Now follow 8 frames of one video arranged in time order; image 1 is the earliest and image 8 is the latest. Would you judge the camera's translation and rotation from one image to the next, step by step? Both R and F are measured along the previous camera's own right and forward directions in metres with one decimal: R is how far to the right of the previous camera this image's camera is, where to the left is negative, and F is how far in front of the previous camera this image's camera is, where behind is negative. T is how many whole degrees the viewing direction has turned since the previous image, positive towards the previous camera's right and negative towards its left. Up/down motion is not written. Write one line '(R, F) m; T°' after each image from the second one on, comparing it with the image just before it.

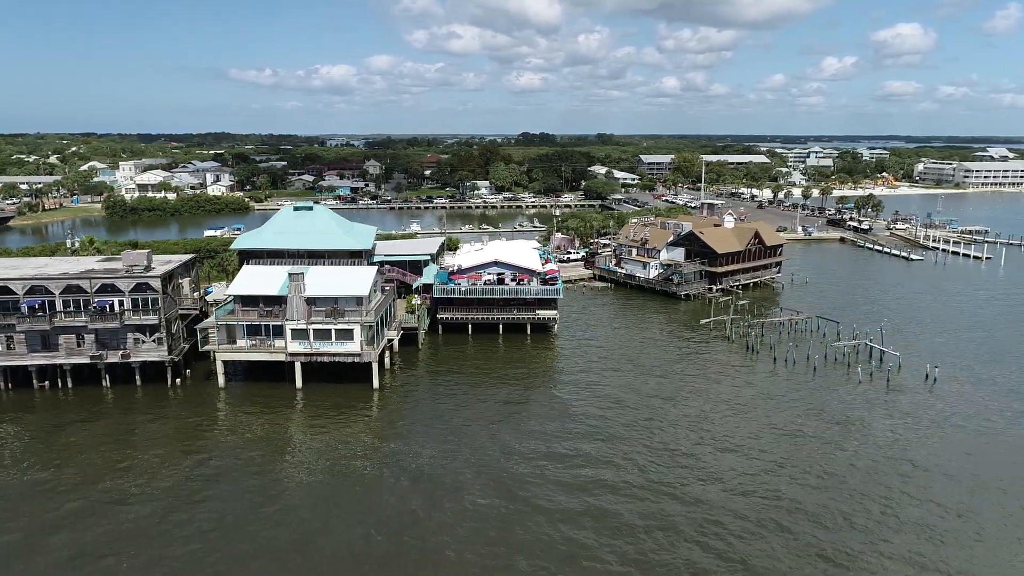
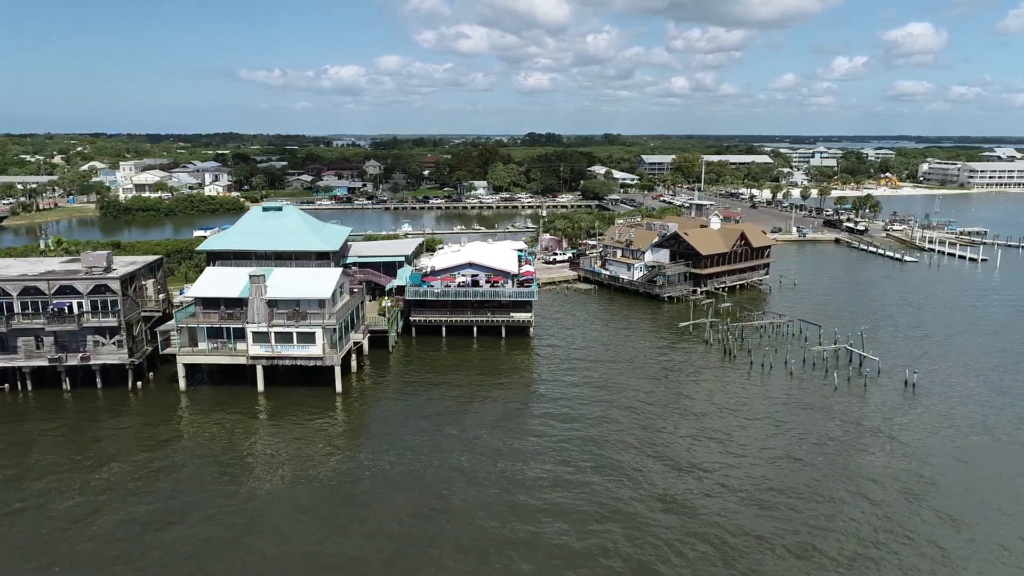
(+1.8, +0.6) m; -1°
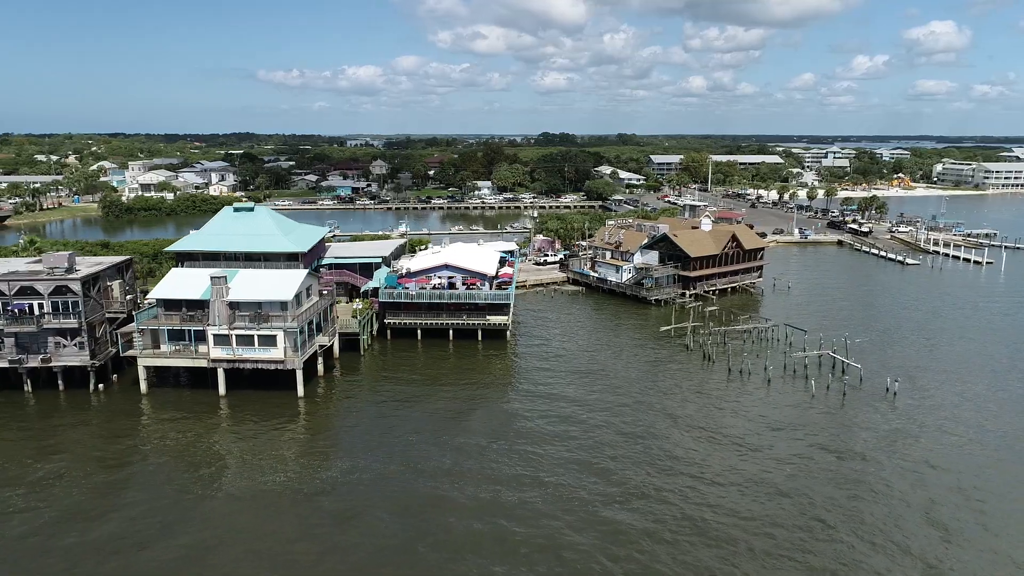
(+2.0, +0.8) m; -1°
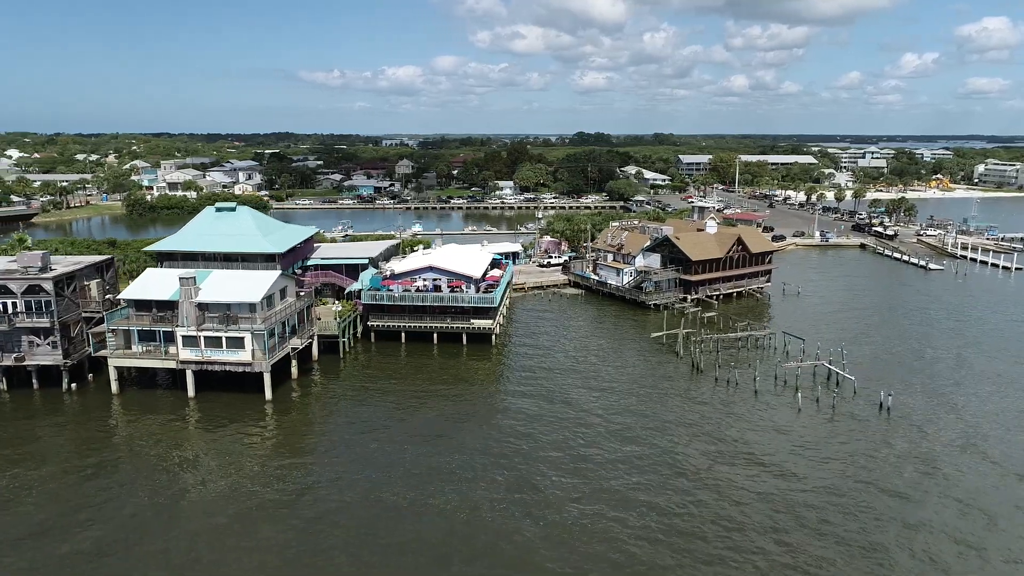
(+2.5, +1.0) m; -3°
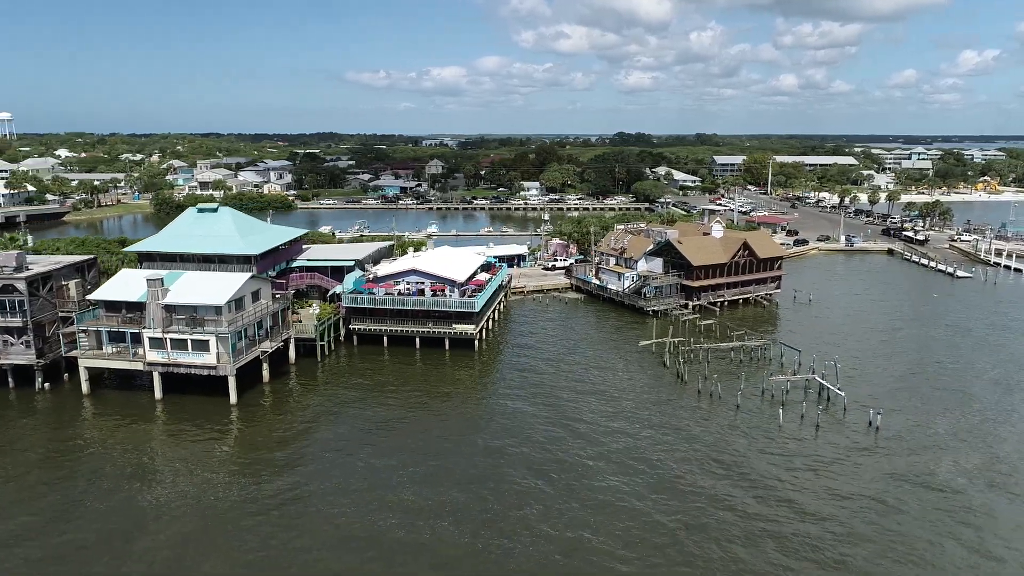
(+2.8, +1.1) m; -3°
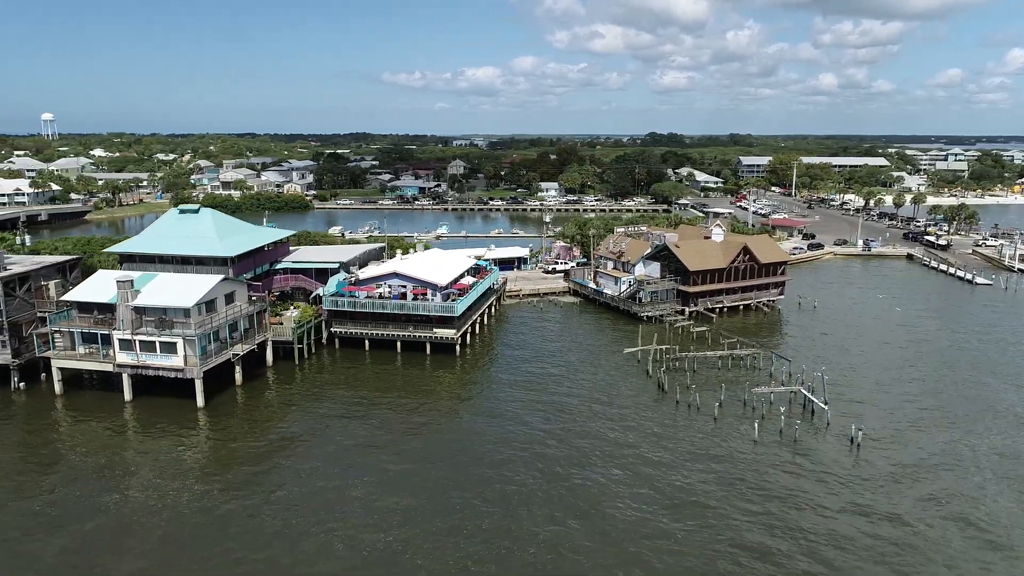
(+2.4, +0.8) m; -3°
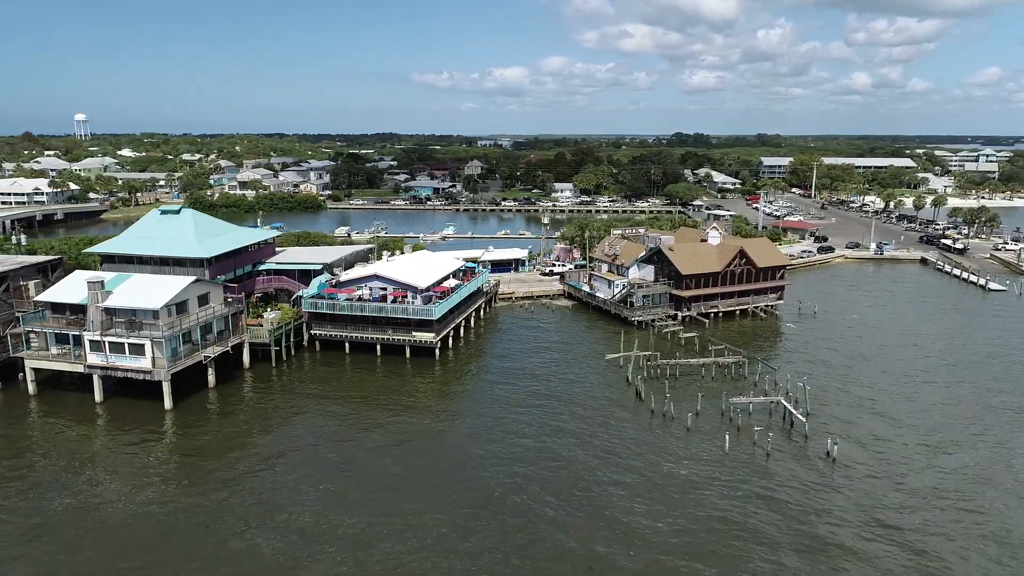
(+2.2, +0.7) m; -2°
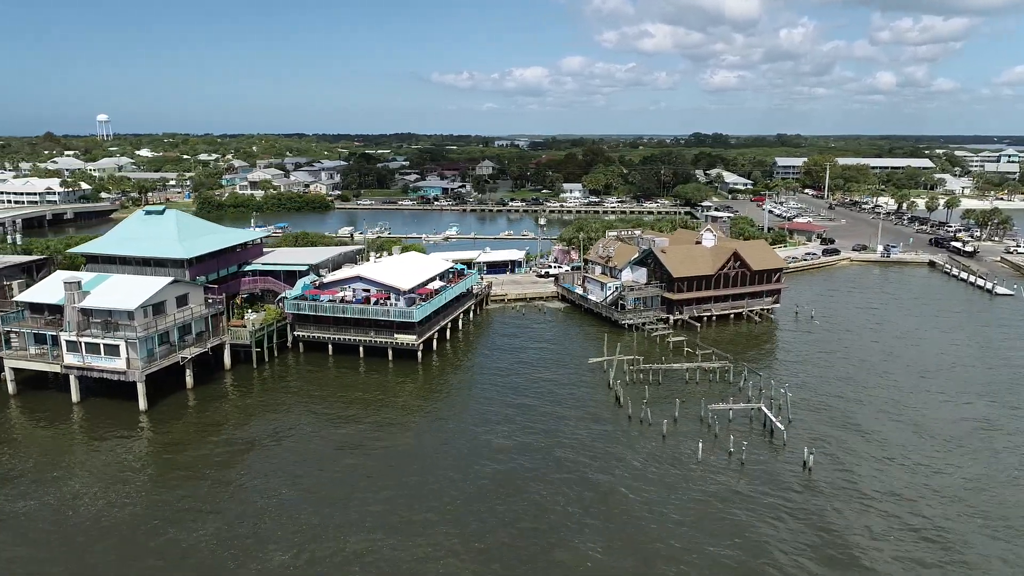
(+1.6, +0.4) m; -1°
